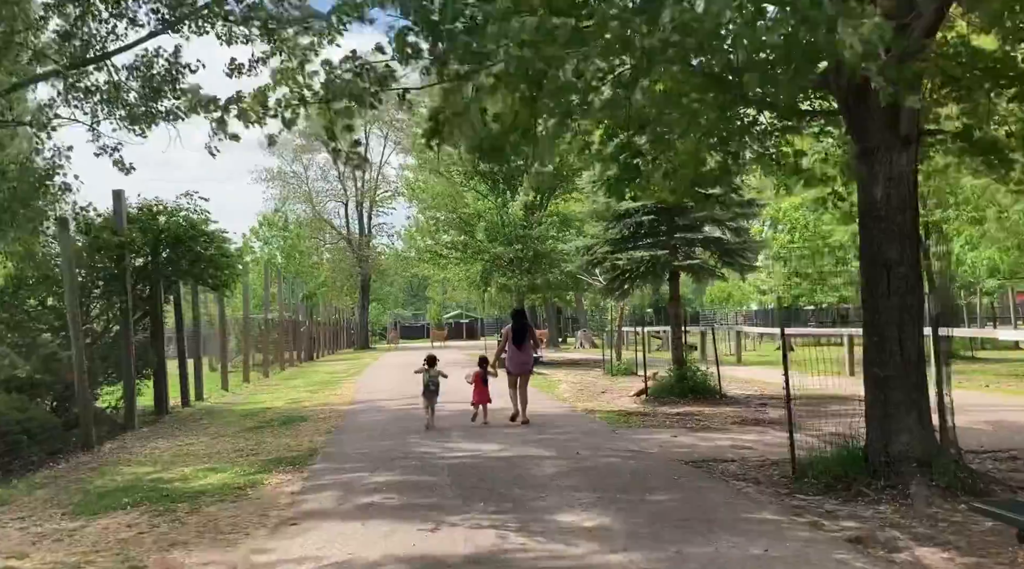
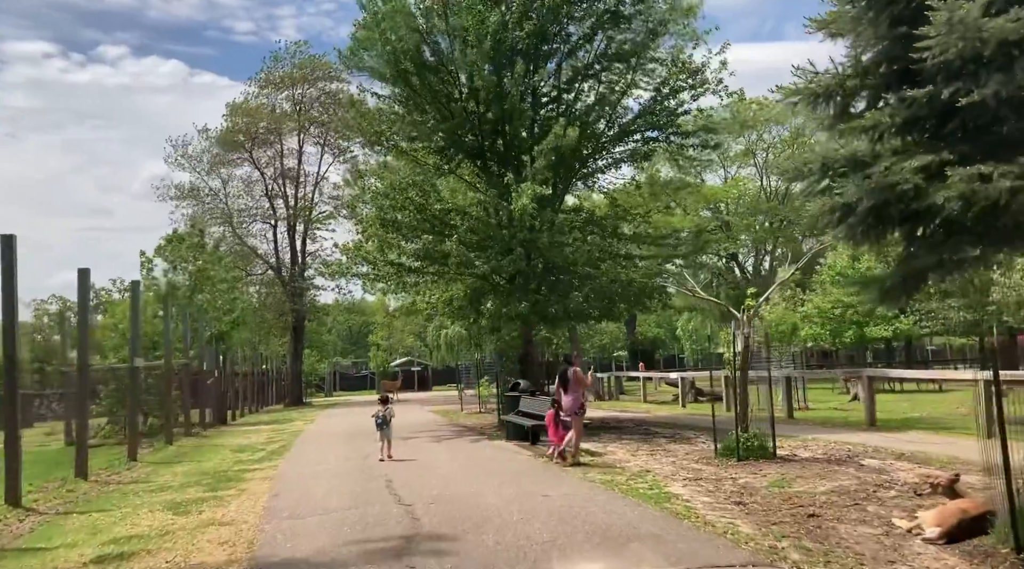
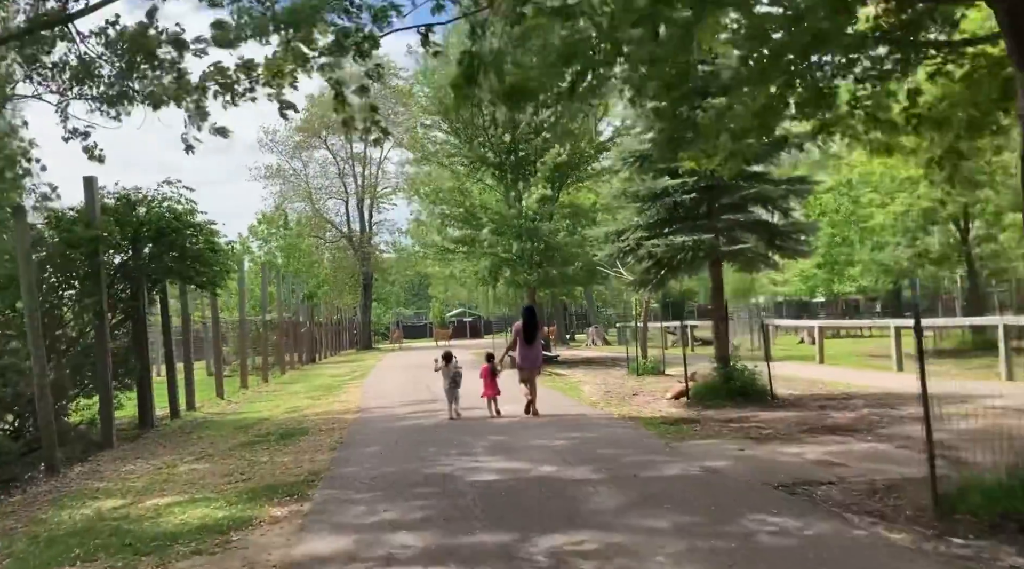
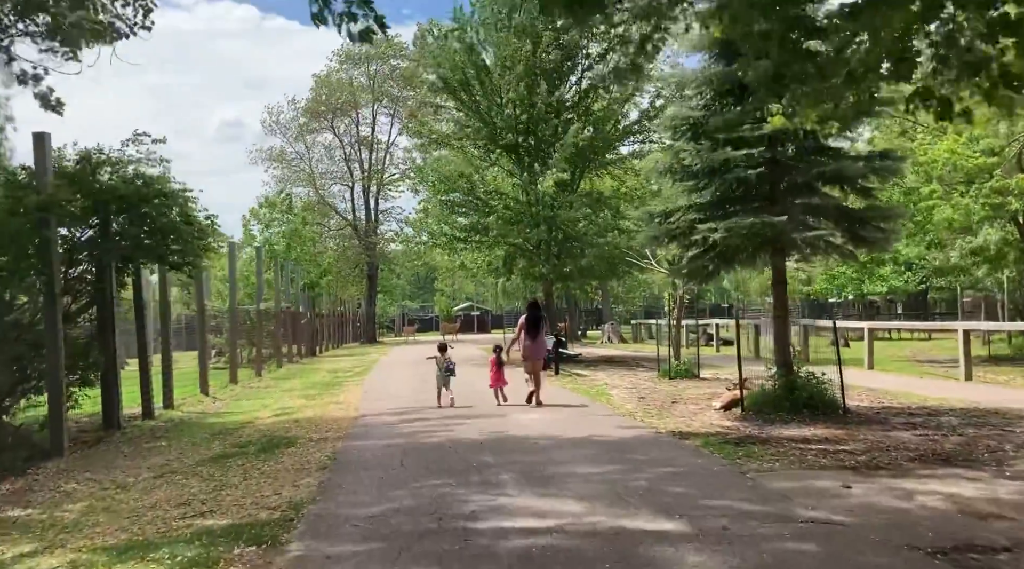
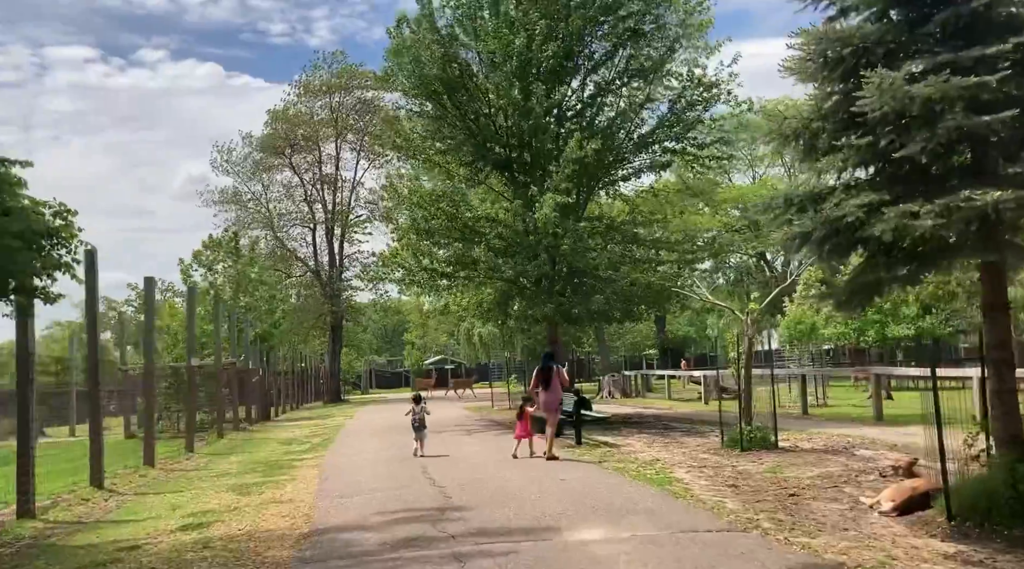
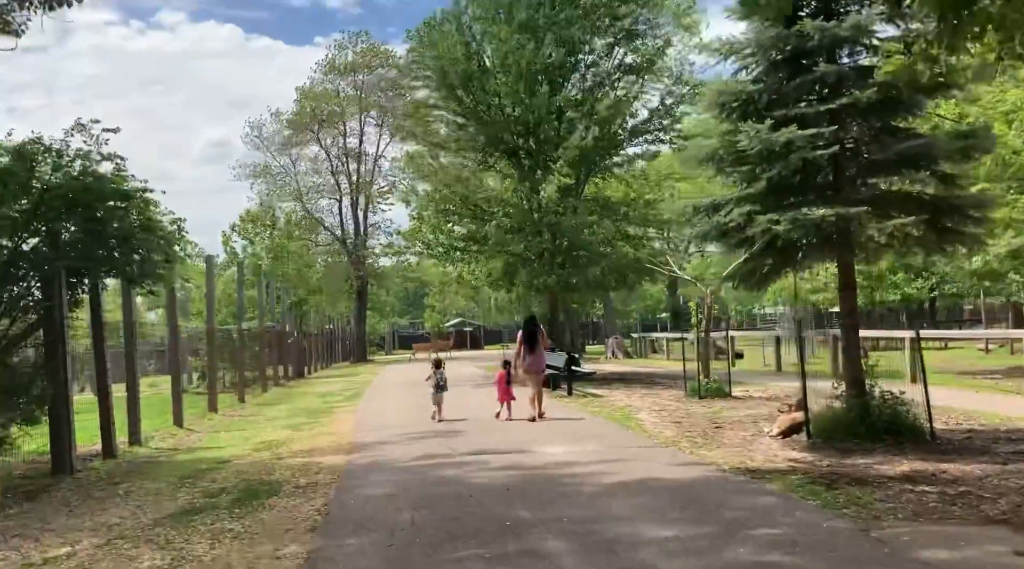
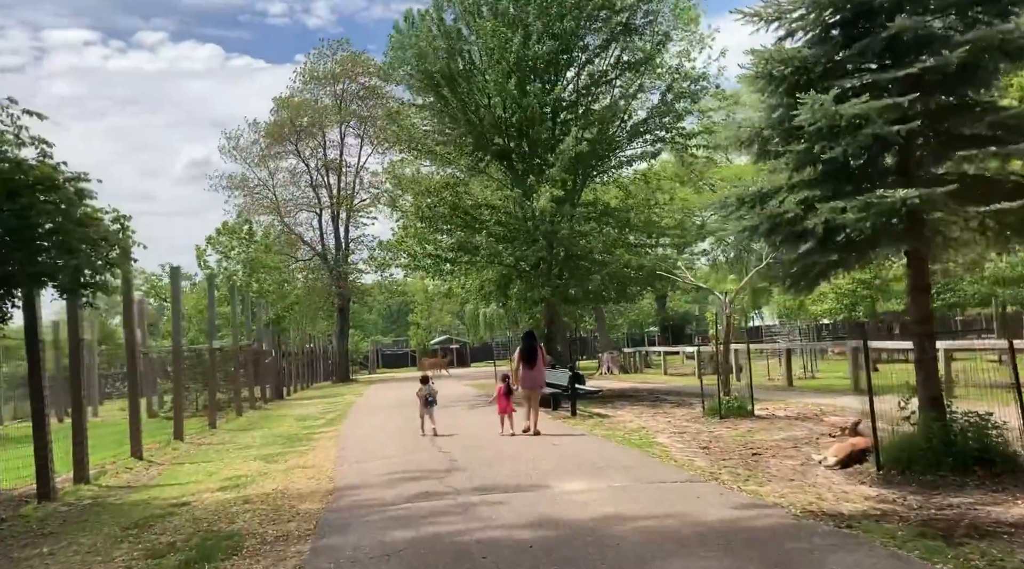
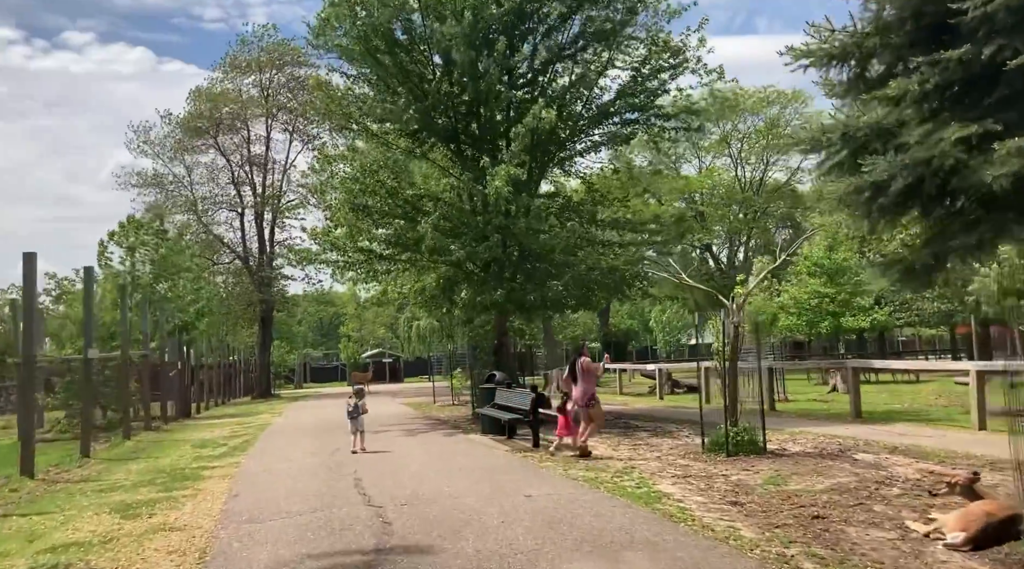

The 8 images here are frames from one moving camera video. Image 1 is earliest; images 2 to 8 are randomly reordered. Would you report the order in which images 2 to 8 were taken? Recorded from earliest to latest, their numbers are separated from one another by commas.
3, 4, 6, 7, 5, 2, 8
